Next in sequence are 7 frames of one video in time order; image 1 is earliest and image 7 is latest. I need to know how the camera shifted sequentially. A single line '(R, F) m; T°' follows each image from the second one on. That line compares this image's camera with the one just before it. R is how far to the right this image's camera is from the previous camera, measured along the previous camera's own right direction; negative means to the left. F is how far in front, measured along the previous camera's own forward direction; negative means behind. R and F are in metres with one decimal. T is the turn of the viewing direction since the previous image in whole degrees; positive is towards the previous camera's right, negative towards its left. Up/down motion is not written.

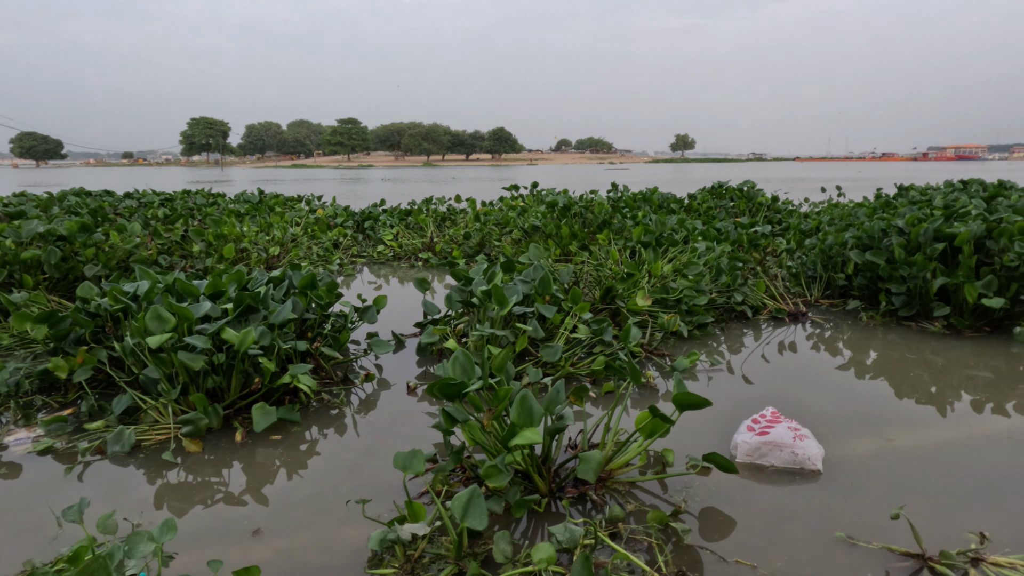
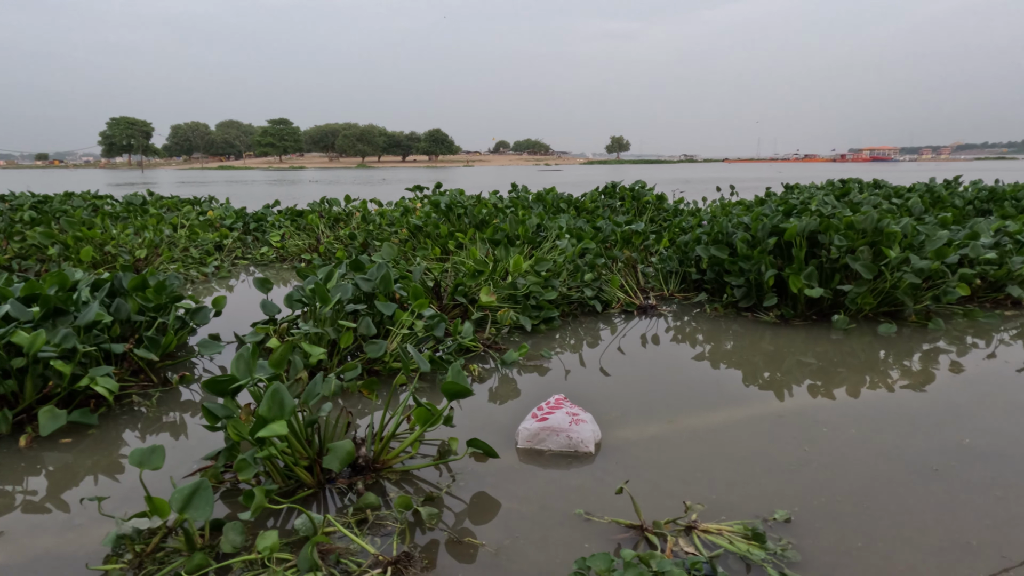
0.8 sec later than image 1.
(+0.6, -0.1) m; +5°
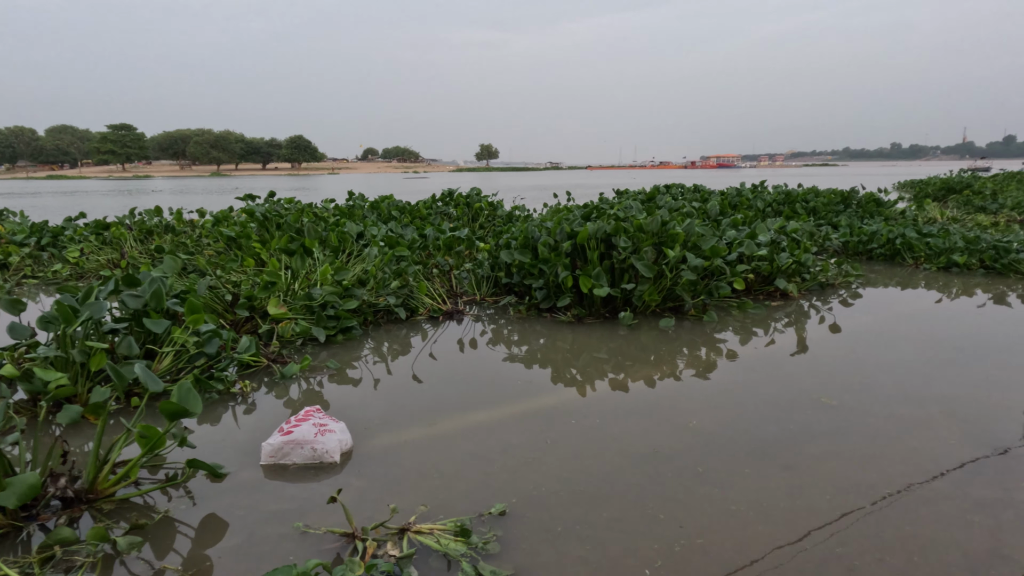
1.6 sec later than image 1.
(+0.5, -0.1) m; +11°
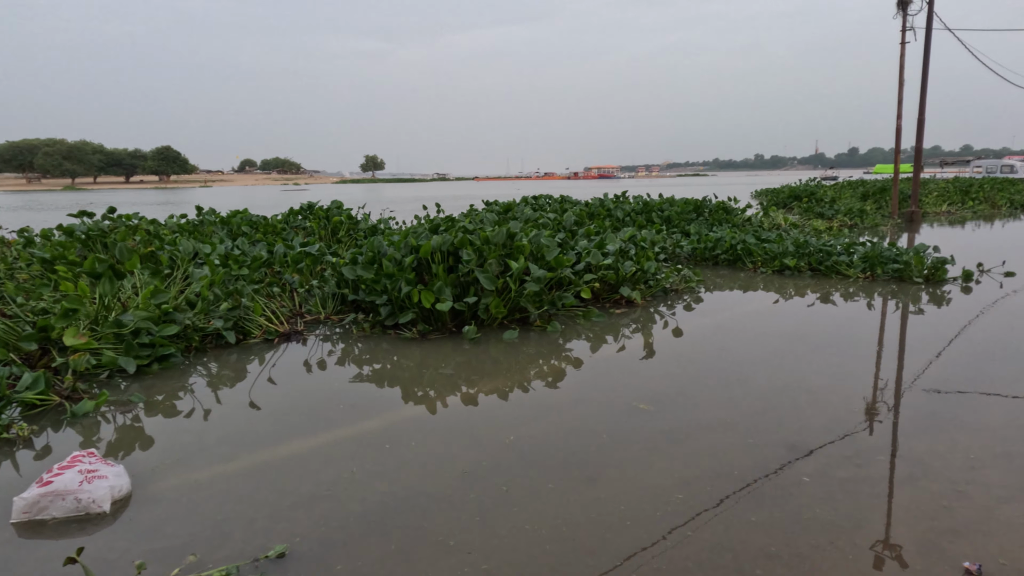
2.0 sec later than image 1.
(+0.3, +0.1) m; +9°
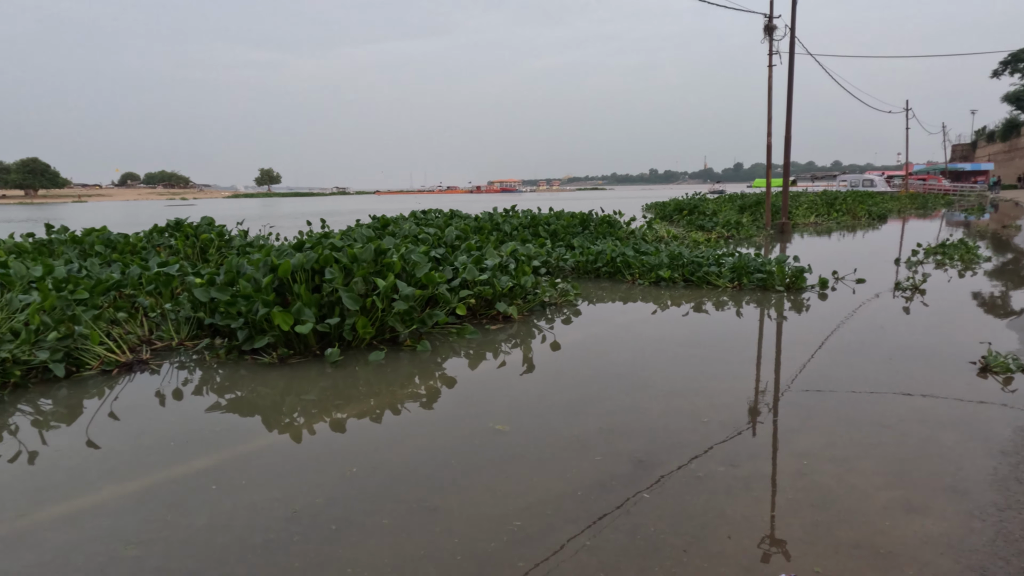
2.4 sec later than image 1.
(+0.3, +0.1) m; +8°
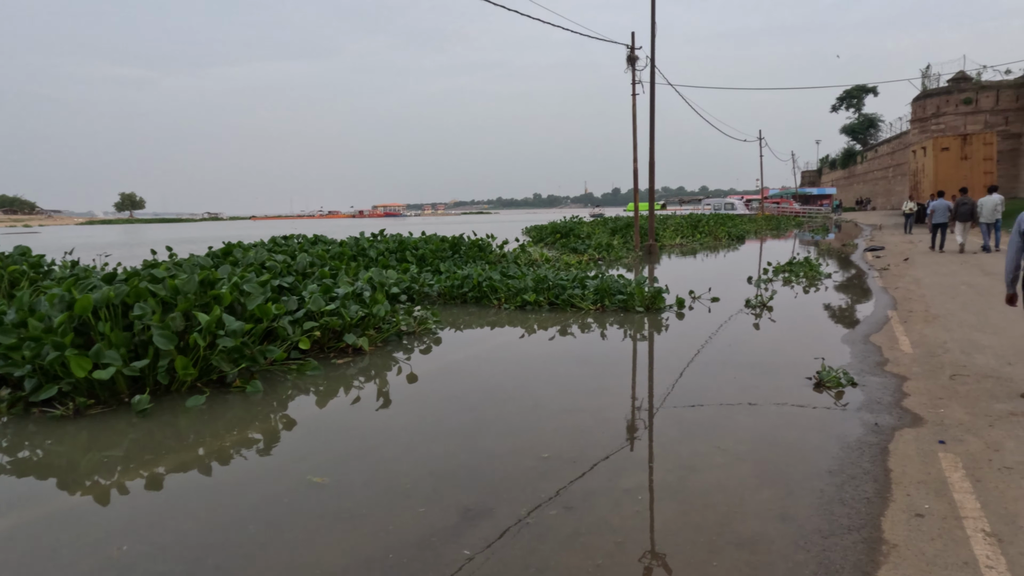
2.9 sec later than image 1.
(+0.3, +0.2) m; +10°
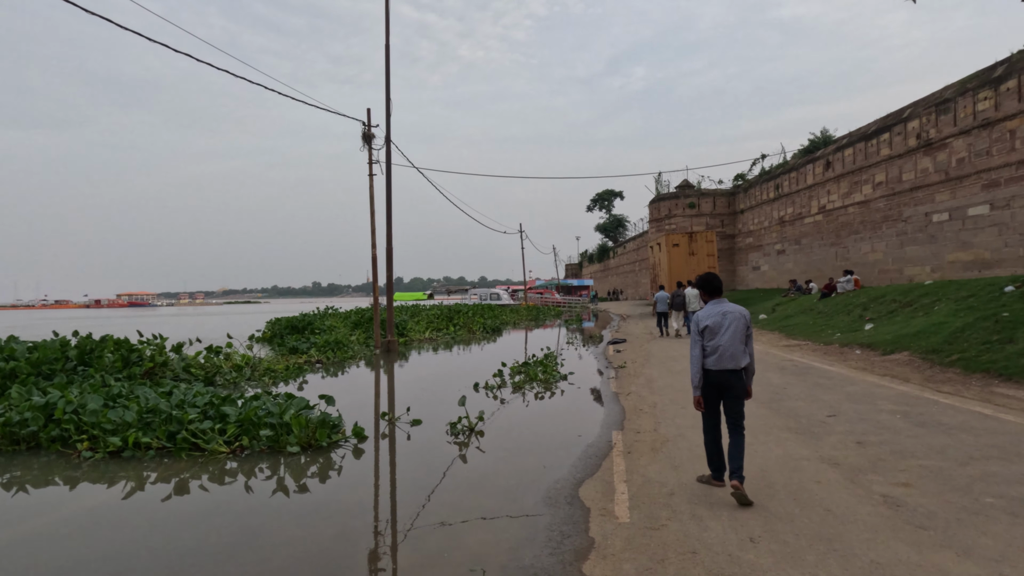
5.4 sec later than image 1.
(+1.2, +1.7) m; +19°
